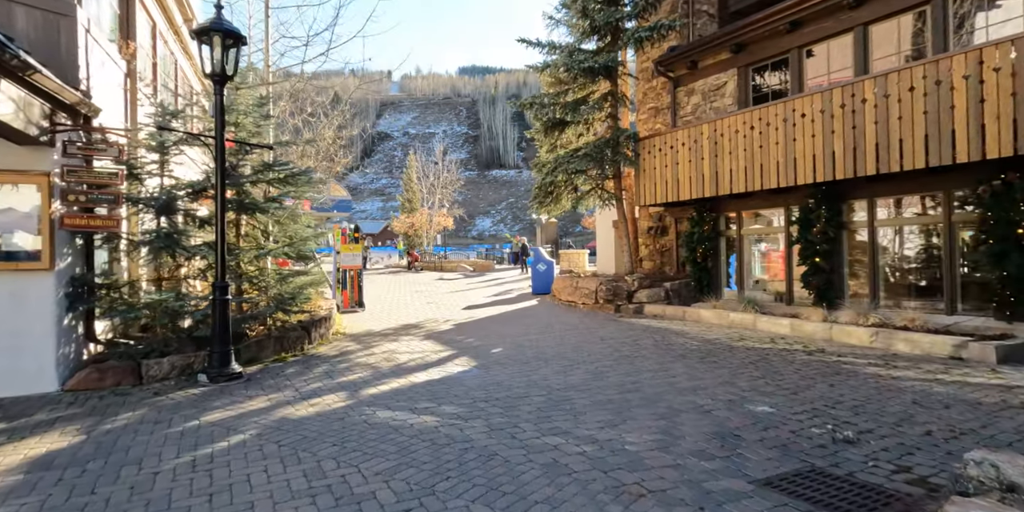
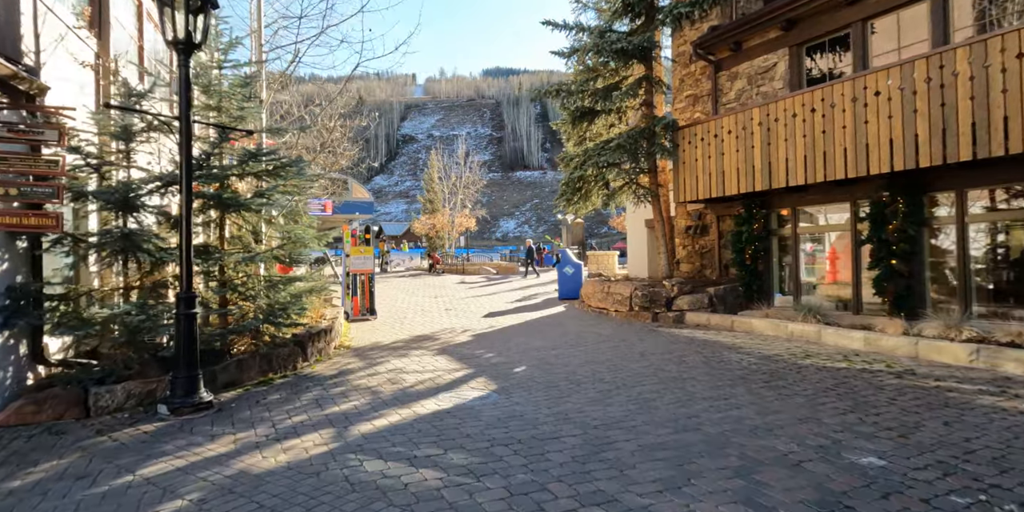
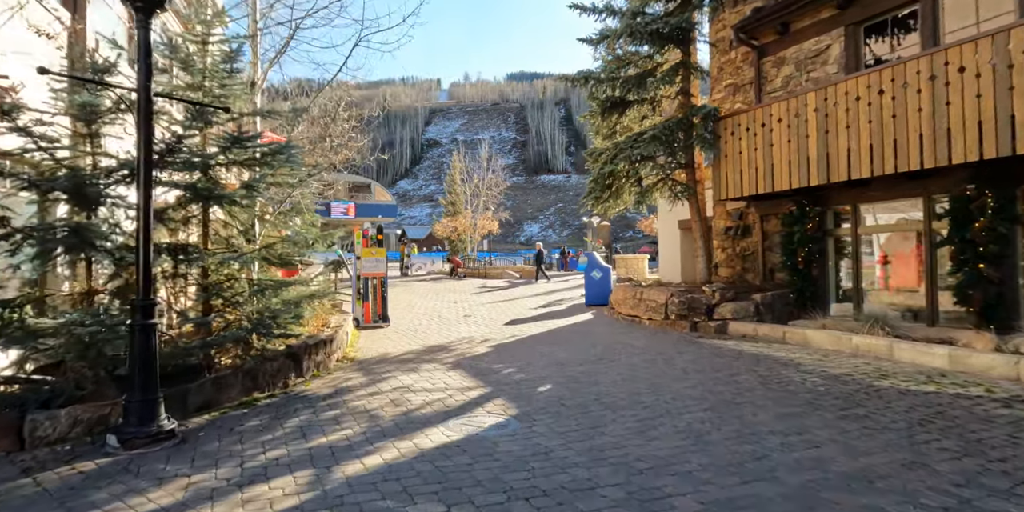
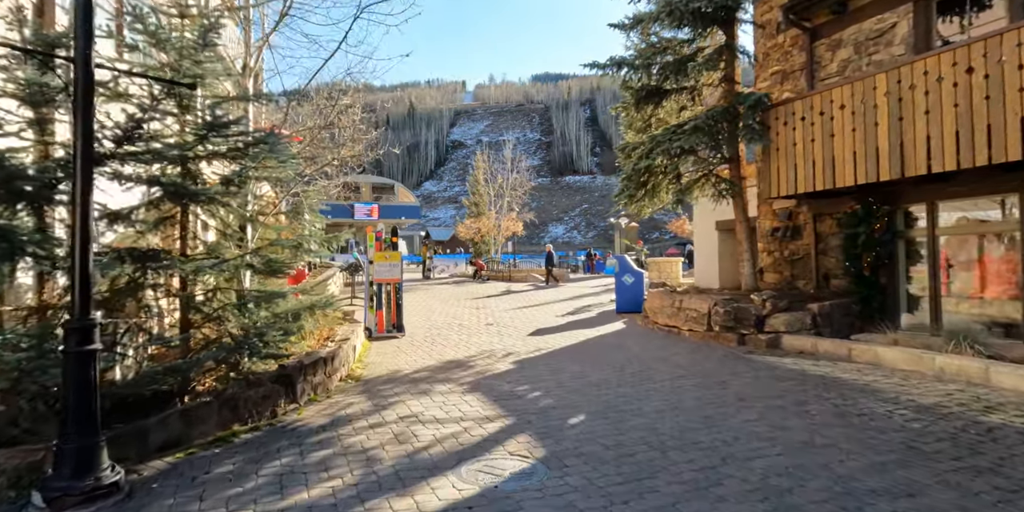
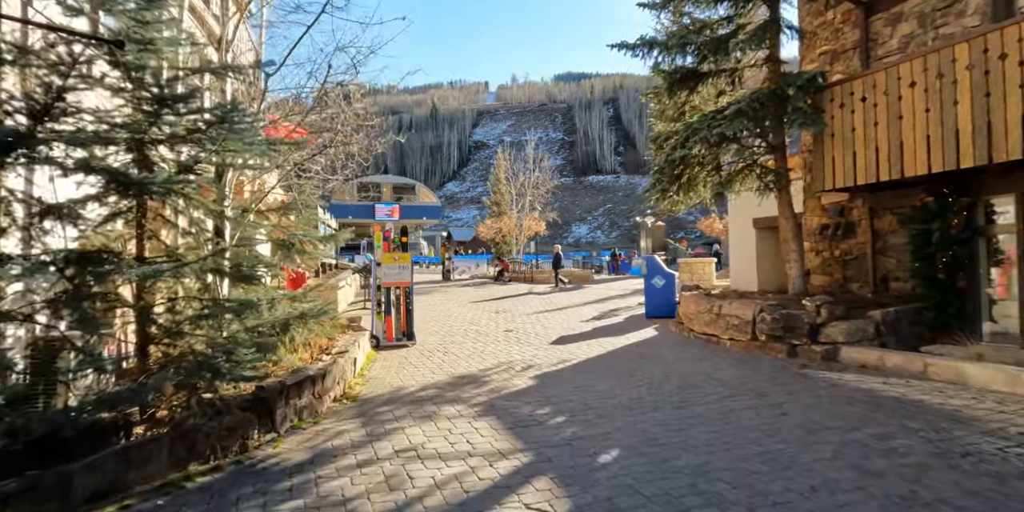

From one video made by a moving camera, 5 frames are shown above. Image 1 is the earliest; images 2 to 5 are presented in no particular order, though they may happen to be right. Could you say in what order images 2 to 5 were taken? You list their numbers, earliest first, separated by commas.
2, 3, 4, 5
